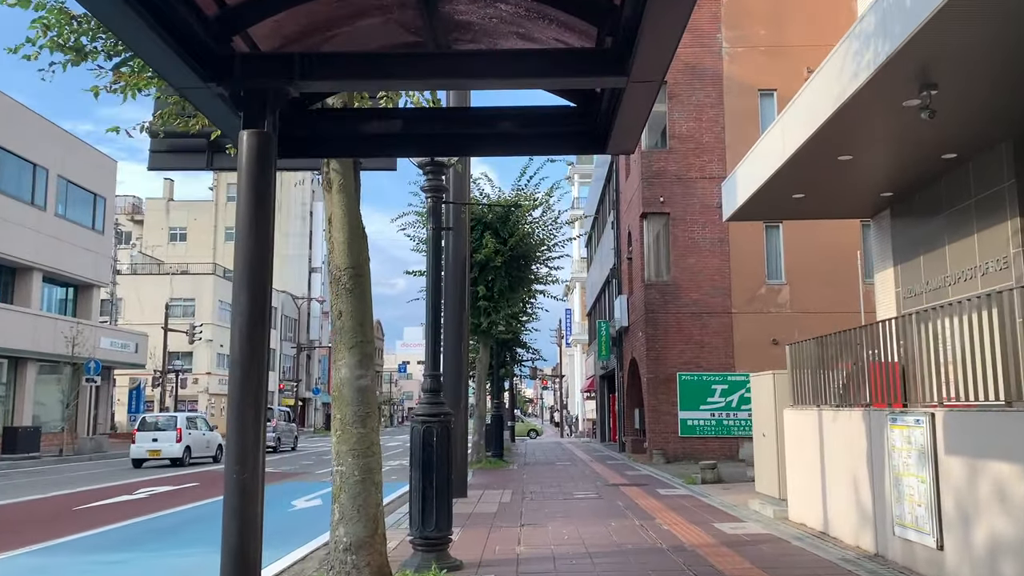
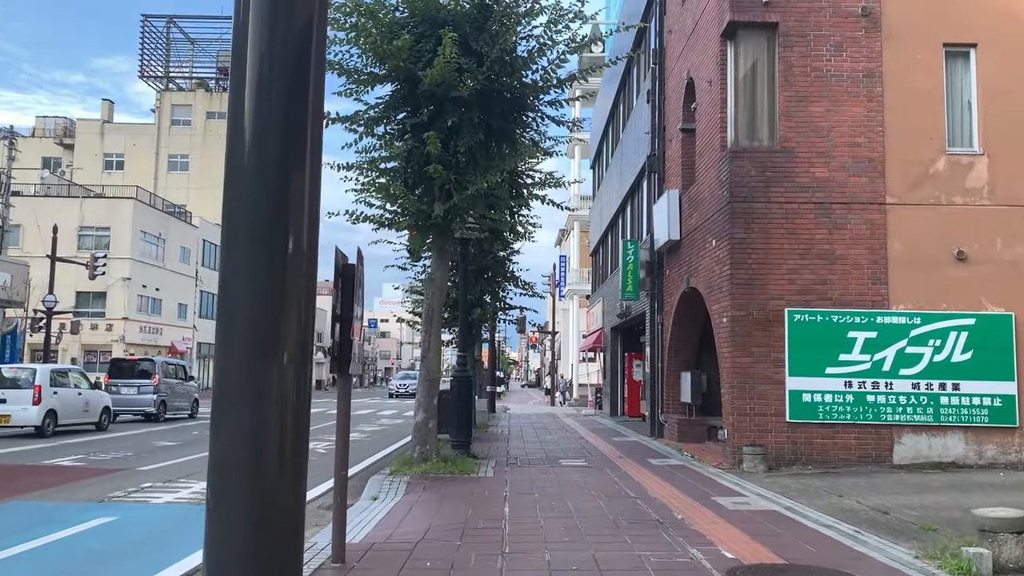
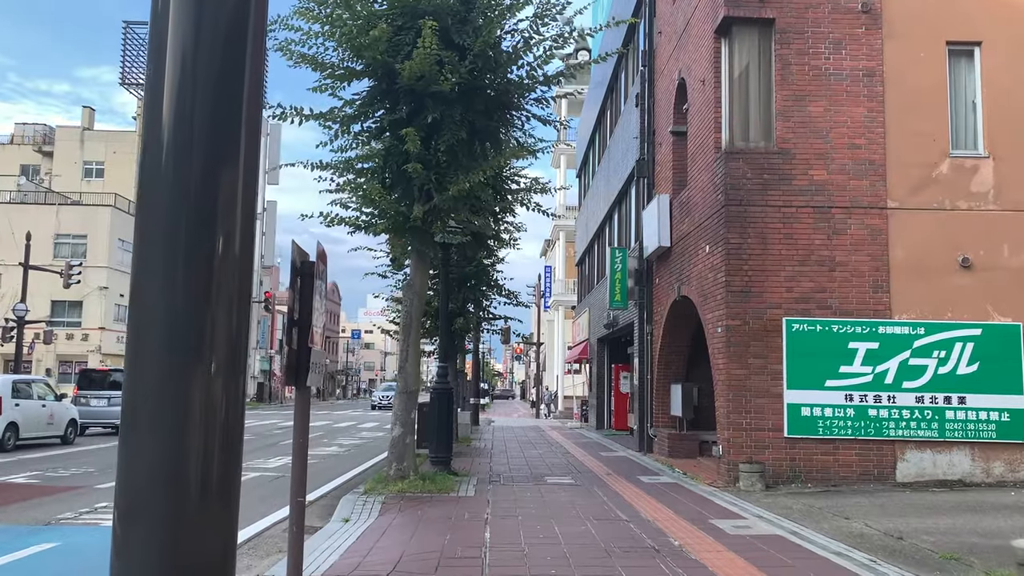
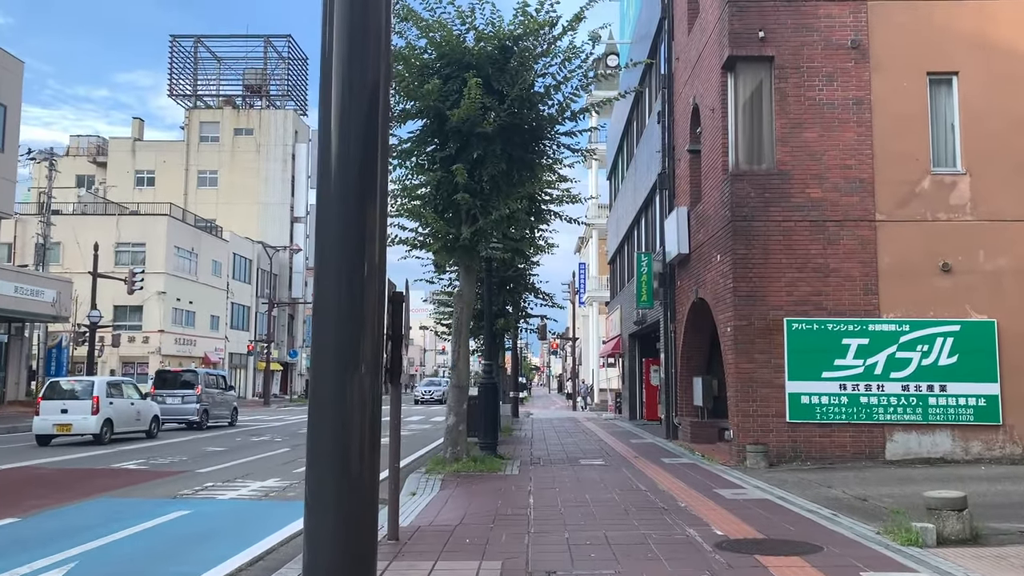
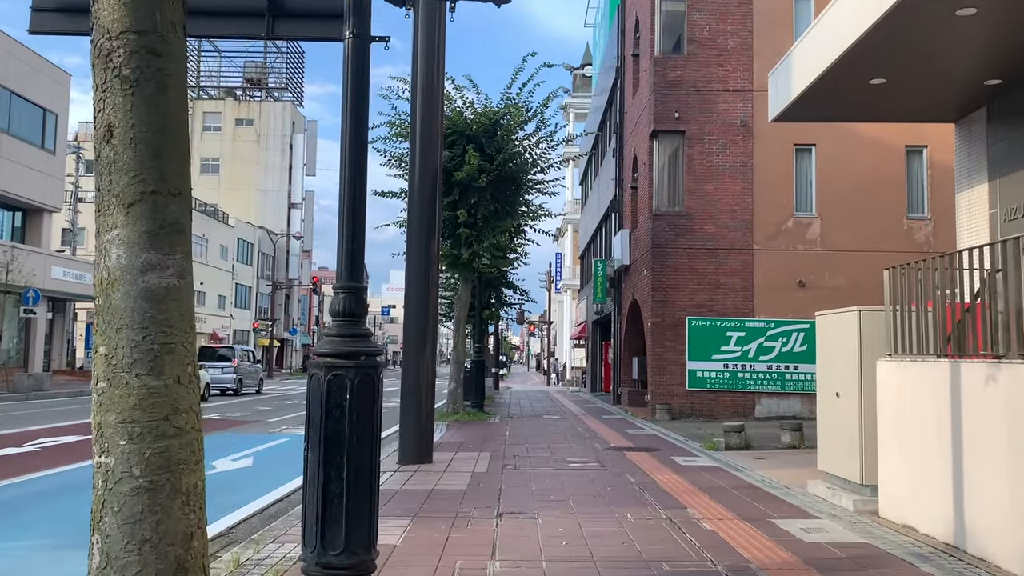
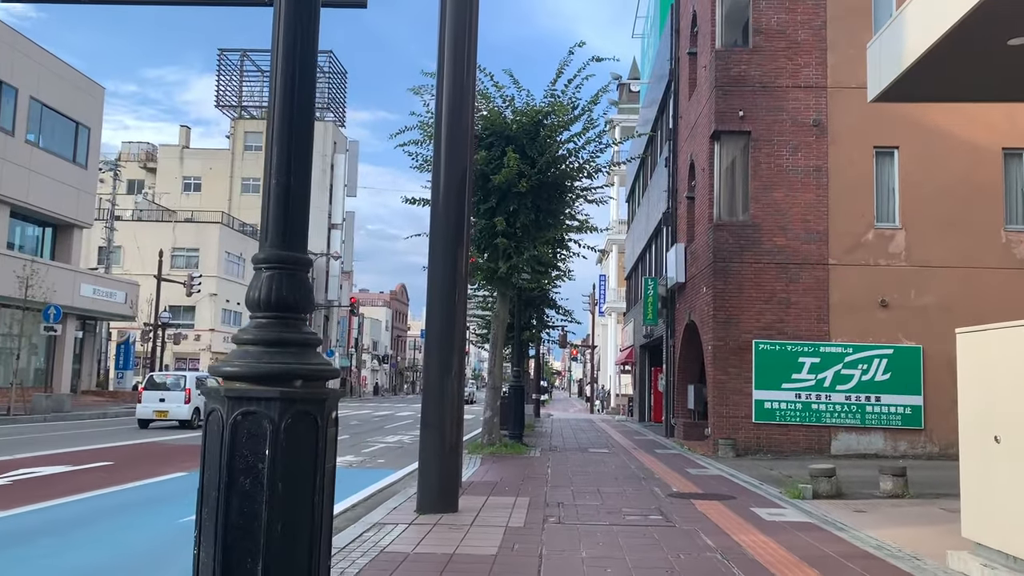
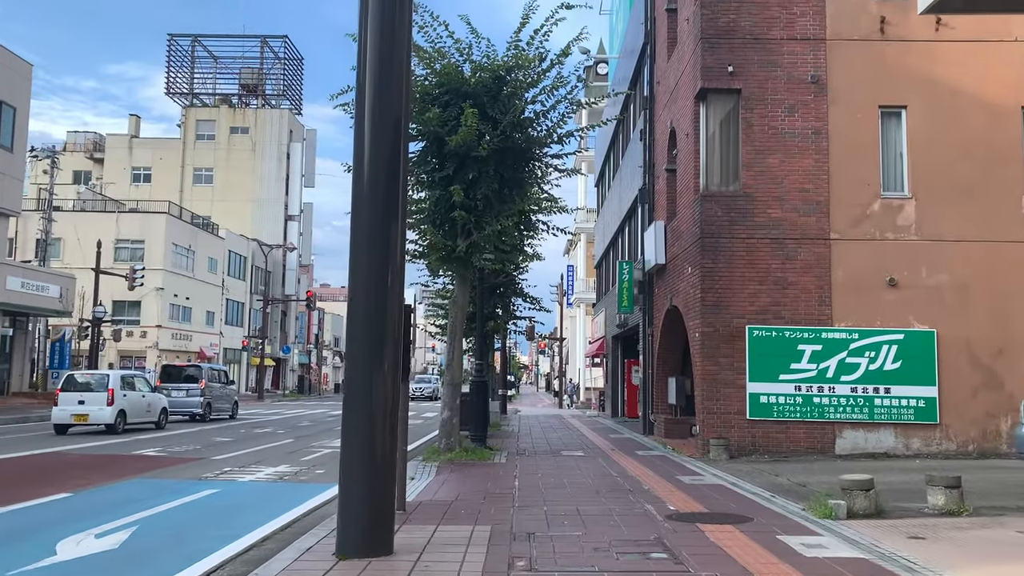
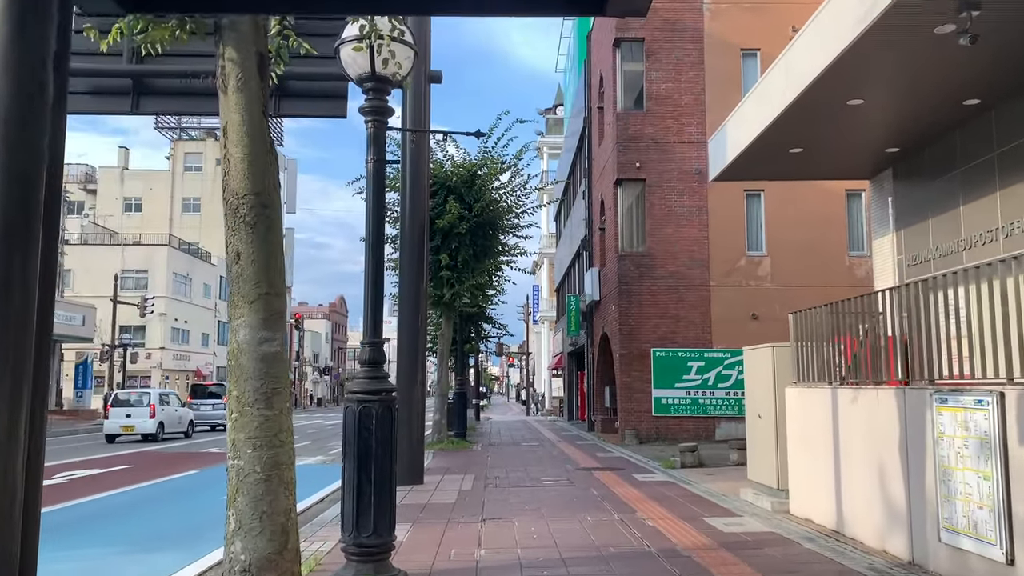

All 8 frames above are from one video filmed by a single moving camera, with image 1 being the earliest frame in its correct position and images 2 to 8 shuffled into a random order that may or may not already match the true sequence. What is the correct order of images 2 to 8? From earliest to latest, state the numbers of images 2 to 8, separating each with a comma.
8, 5, 6, 7, 4, 2, 3
